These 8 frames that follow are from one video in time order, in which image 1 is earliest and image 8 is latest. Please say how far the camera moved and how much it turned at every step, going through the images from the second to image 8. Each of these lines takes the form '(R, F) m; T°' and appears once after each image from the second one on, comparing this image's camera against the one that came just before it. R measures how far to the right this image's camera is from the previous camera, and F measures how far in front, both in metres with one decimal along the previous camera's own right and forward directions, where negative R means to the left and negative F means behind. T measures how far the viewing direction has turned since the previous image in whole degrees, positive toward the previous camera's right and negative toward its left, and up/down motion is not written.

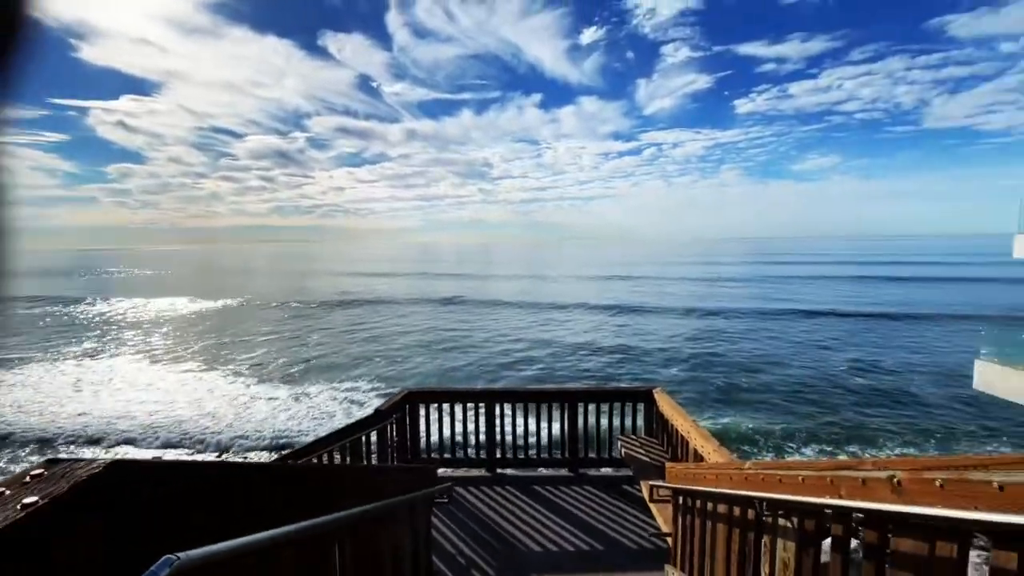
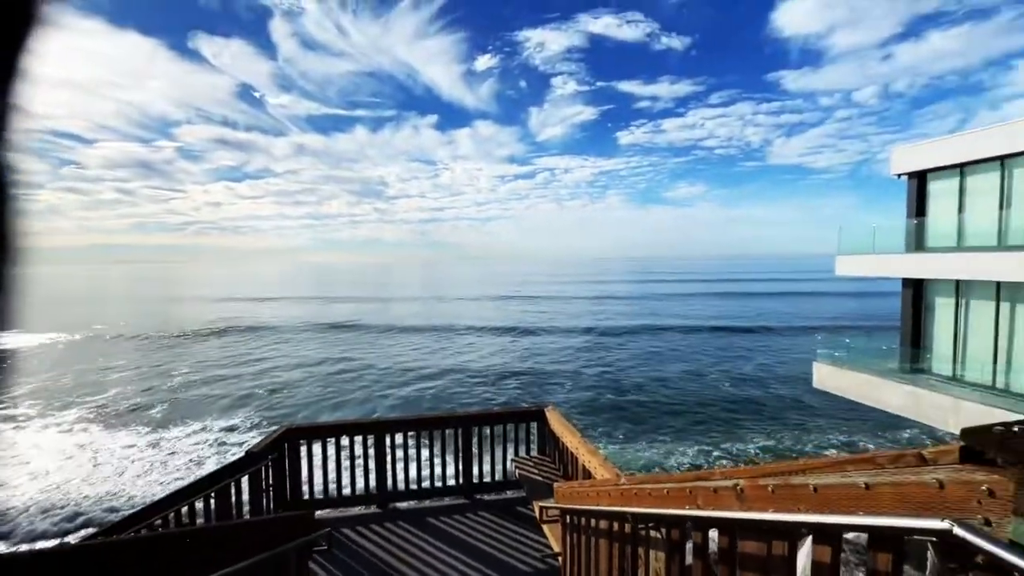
(+0.1, 0.0) m; +12°
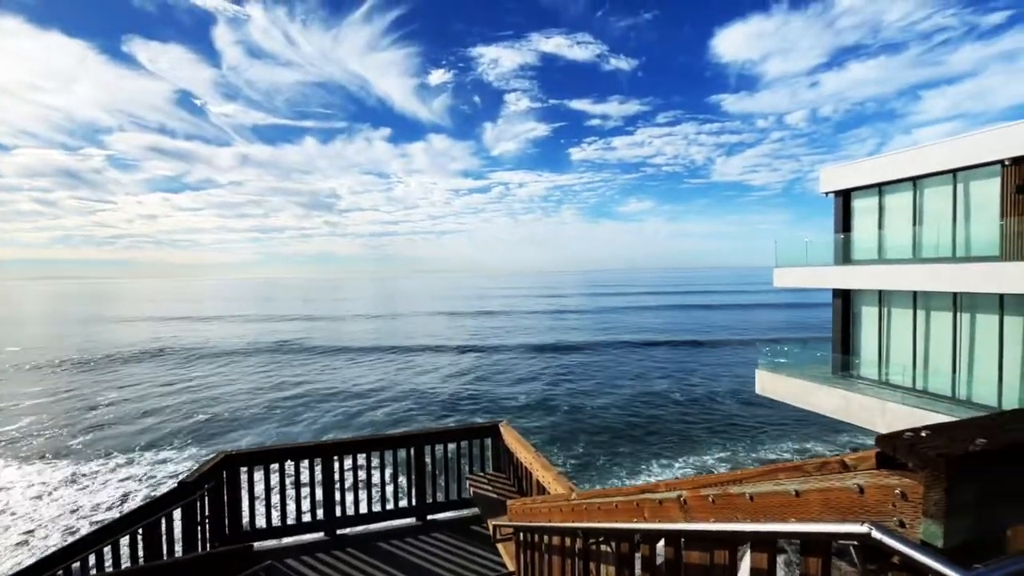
(0.0, 0.0) m; +5°
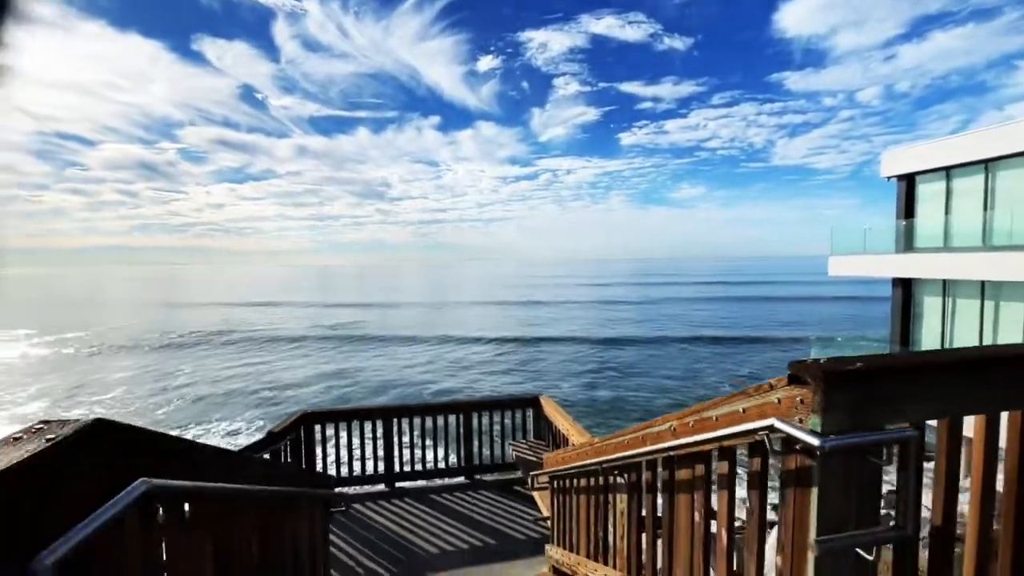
(+0.1, -0.6) m; -6°
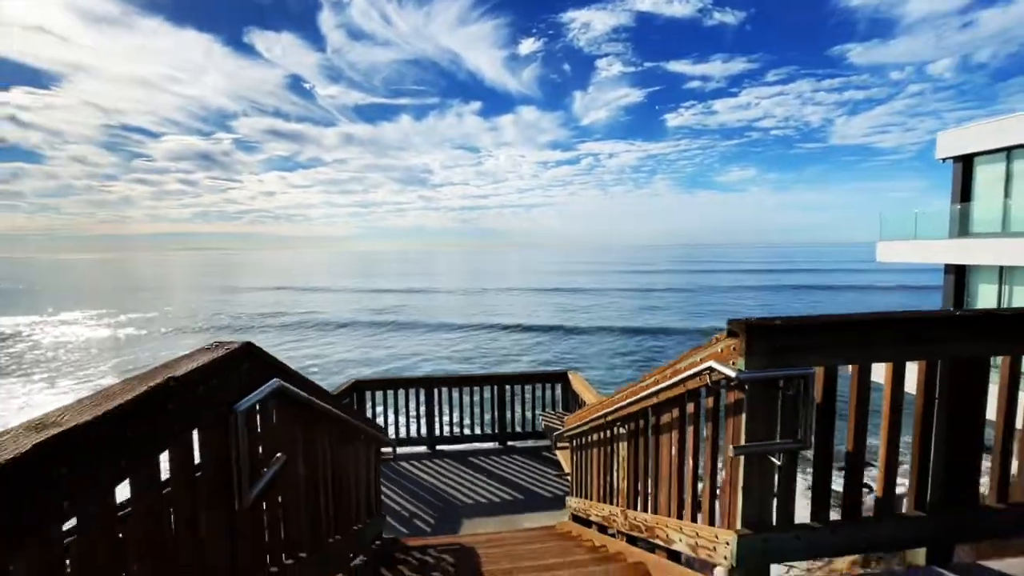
(+0.2, -0.6) m; -5°
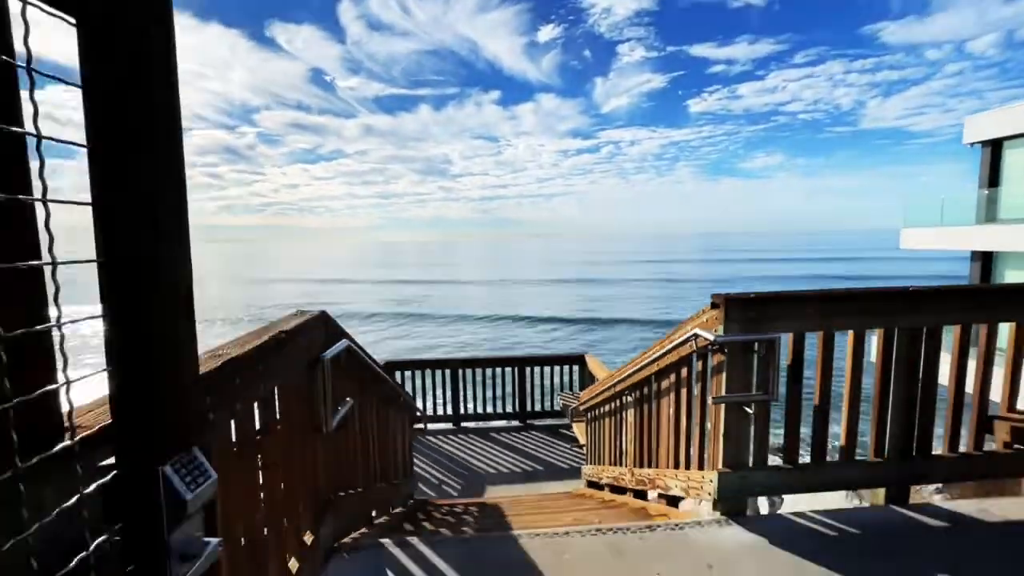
(0.0, -0.5) m; -2°
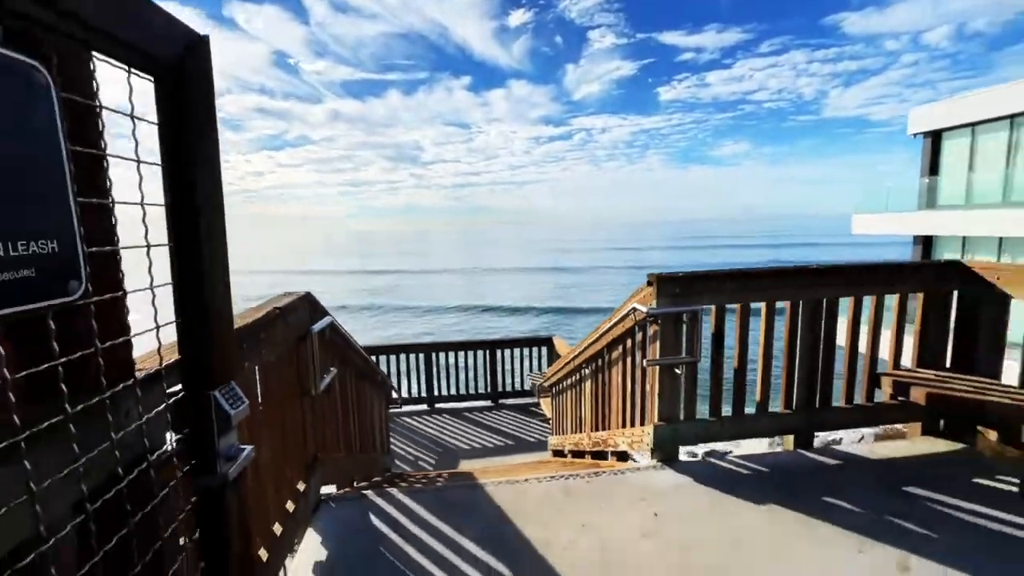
(+0.1, -0.4) m; +3°
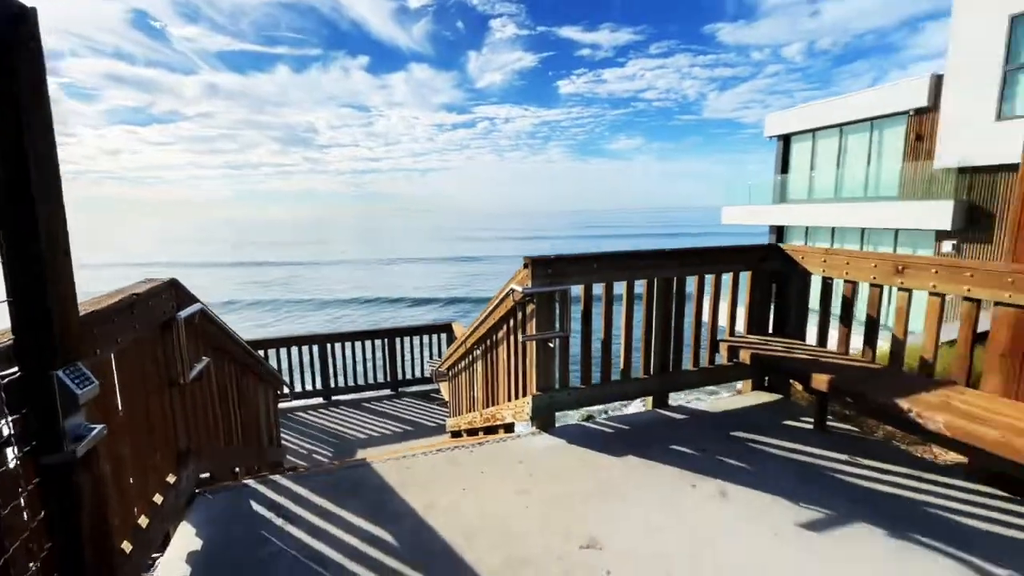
(+0.1, -0.2) m; +11°
